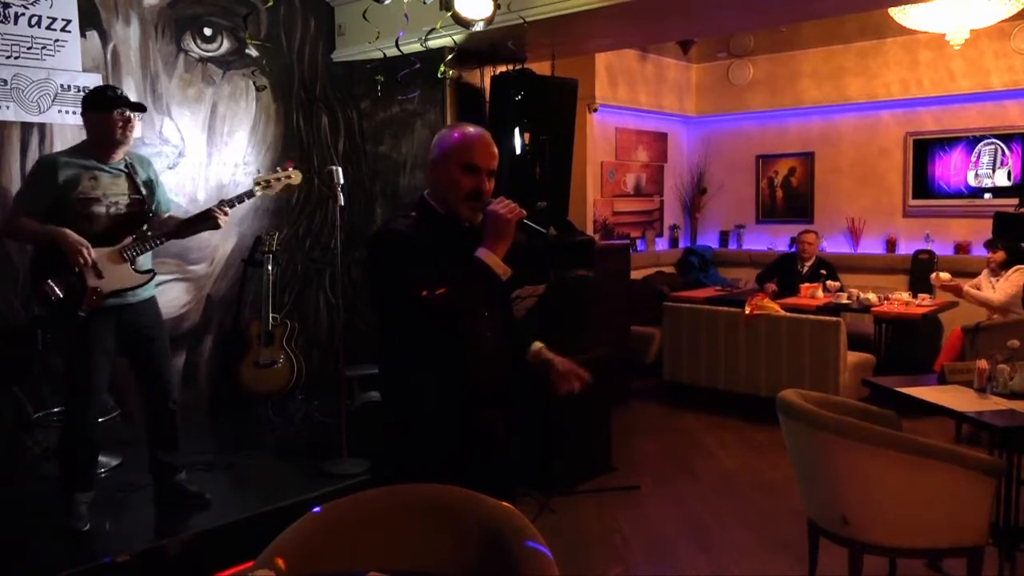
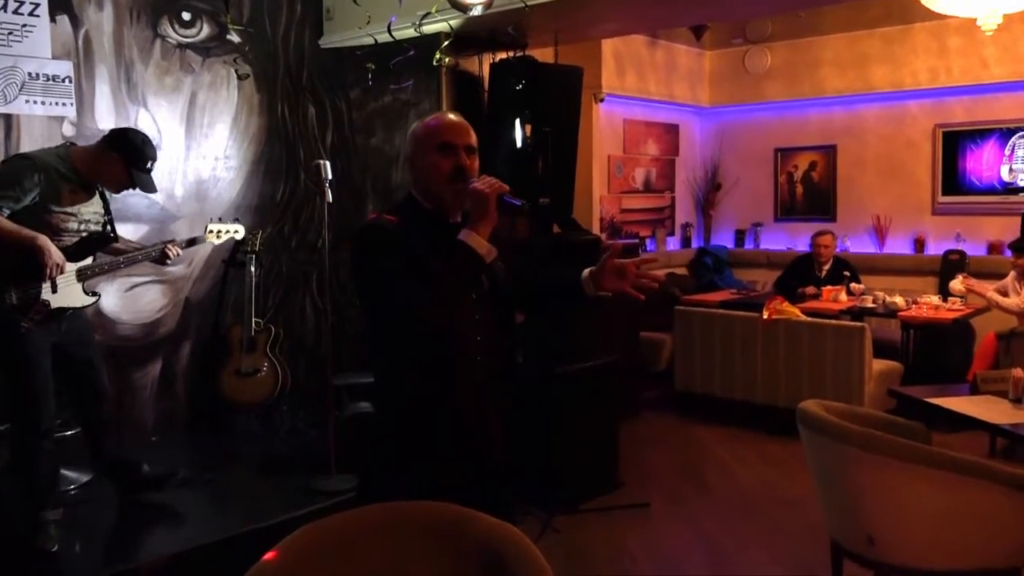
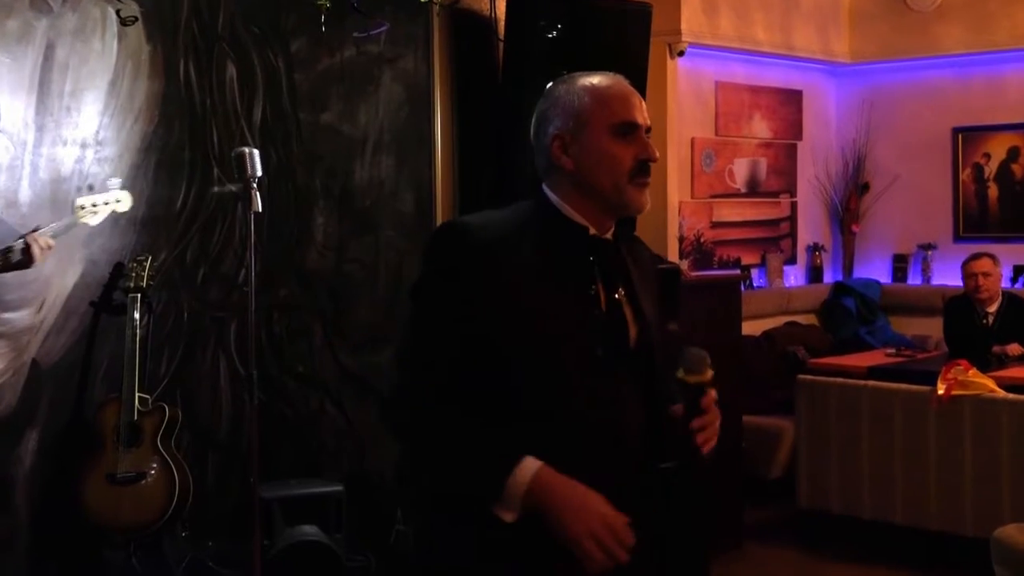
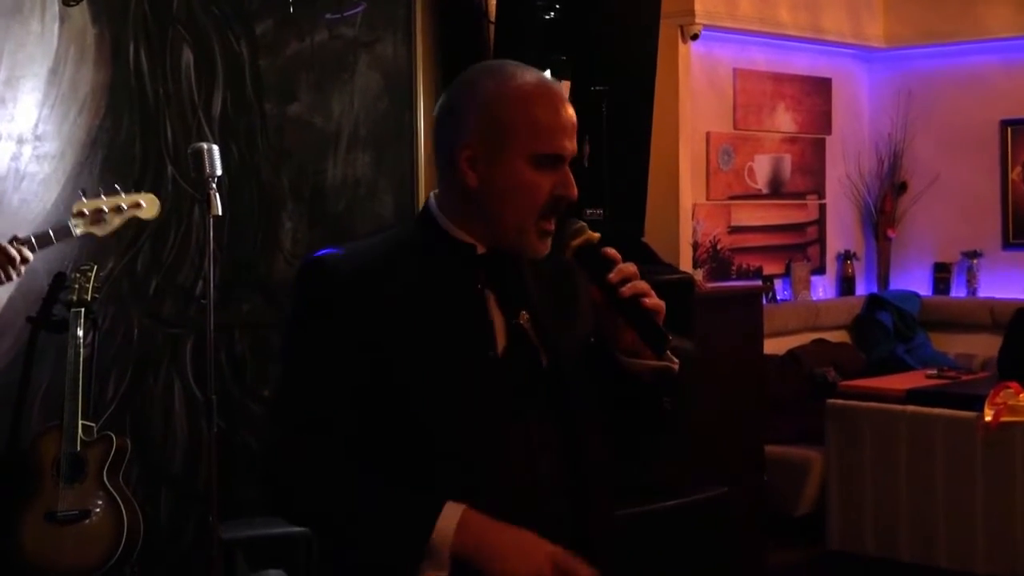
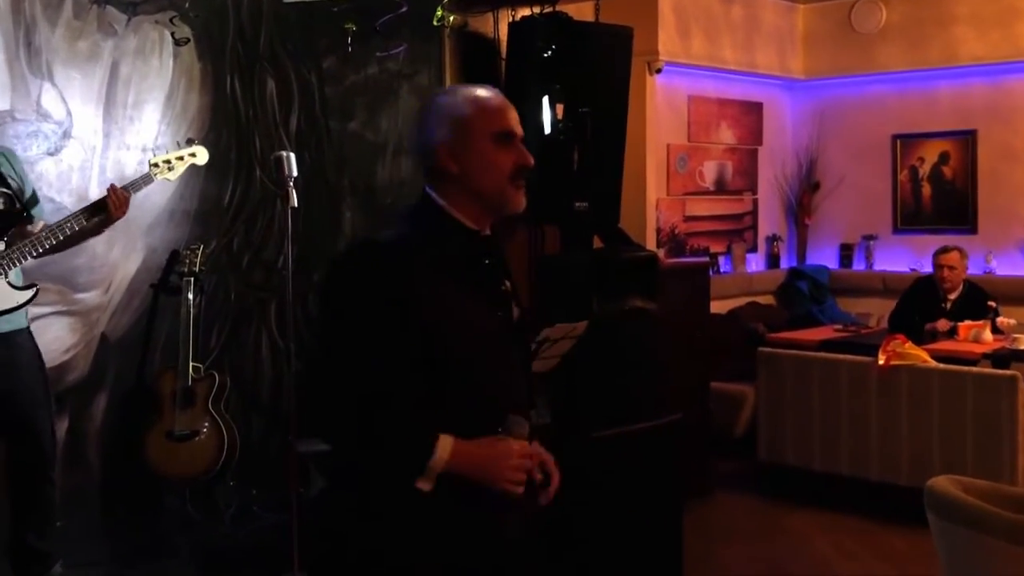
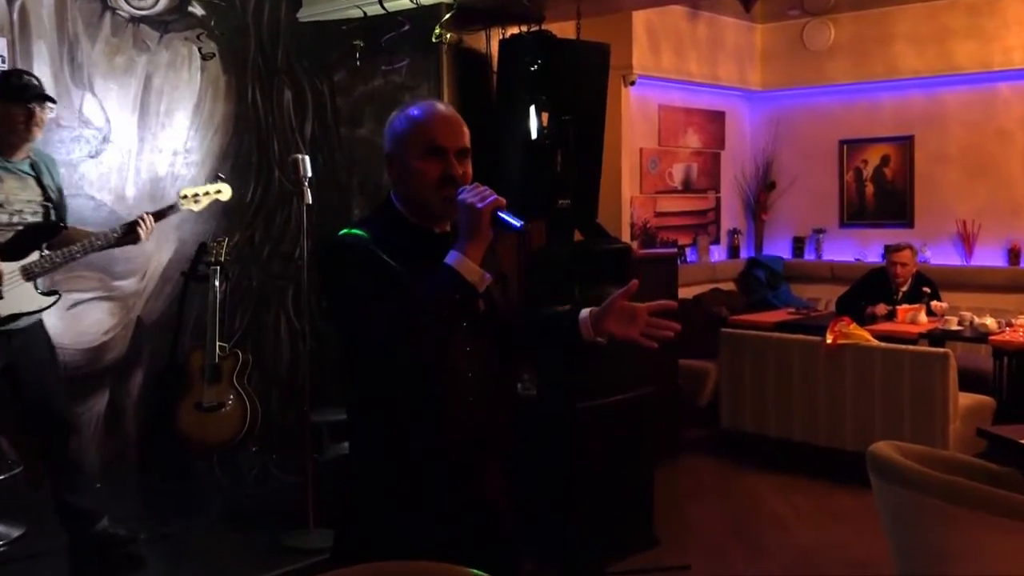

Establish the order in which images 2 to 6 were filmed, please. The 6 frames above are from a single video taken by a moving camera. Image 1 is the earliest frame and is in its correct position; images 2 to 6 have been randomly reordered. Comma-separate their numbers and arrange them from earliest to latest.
2, 6, 5, 3, 4
